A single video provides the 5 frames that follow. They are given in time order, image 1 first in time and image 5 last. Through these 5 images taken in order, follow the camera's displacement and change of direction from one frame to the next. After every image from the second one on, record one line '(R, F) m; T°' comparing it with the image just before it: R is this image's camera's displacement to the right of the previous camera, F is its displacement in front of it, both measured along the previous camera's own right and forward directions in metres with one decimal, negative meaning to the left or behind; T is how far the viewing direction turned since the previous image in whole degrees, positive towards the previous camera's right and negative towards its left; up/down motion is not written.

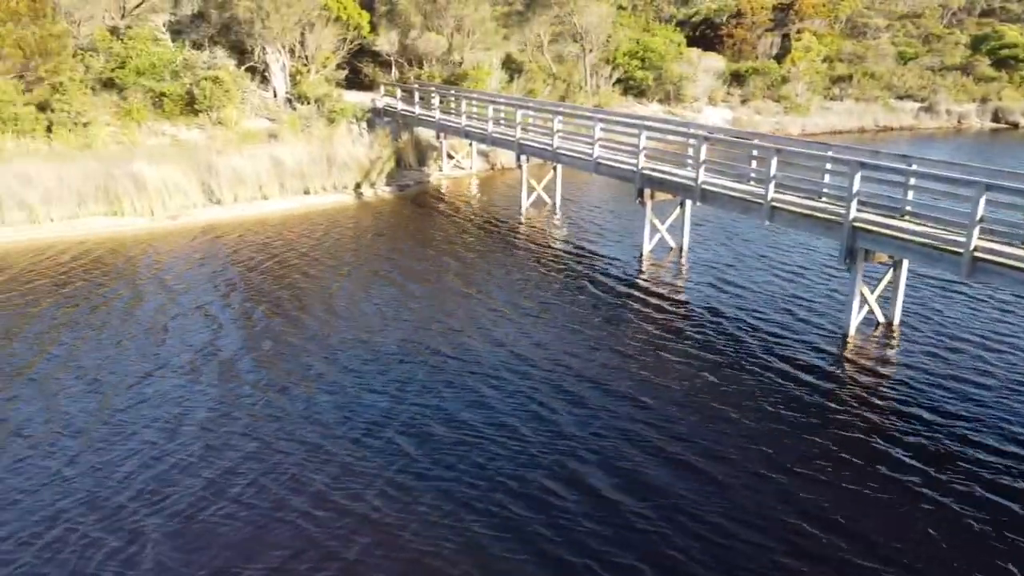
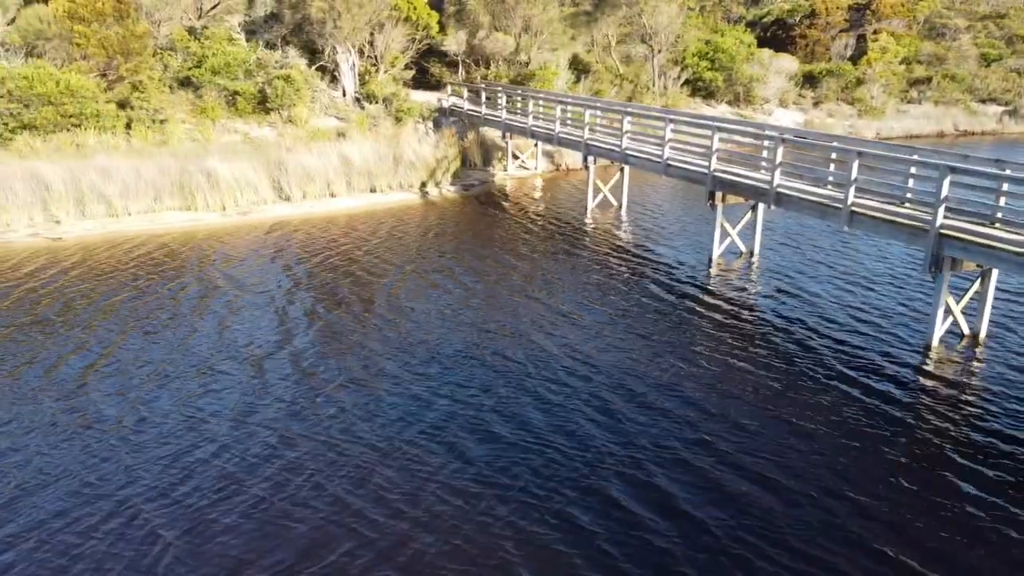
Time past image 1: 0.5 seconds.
(-0.1, +0.1) m; -4°
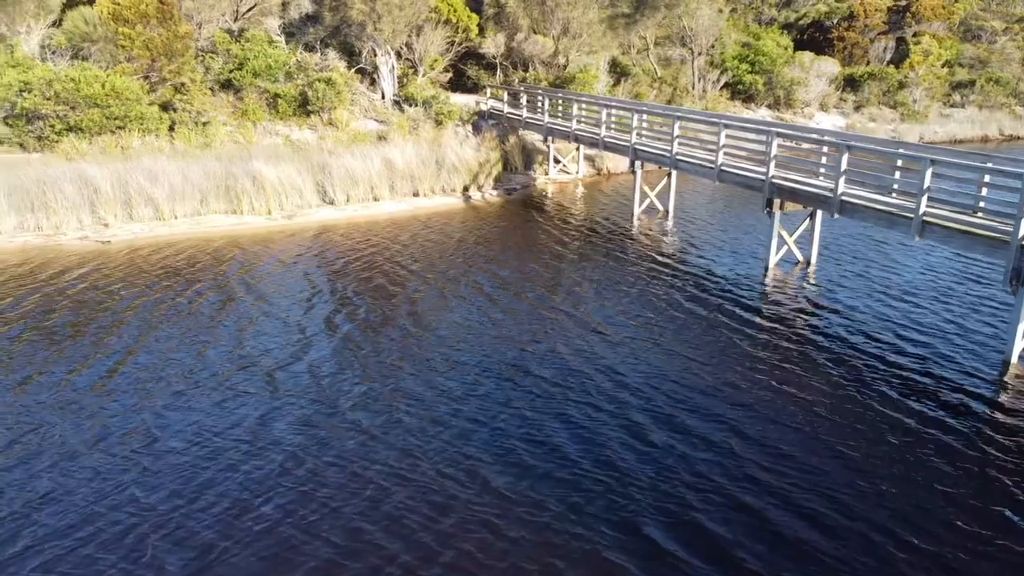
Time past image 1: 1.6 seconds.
(-0.5, +0.2) m; -2°
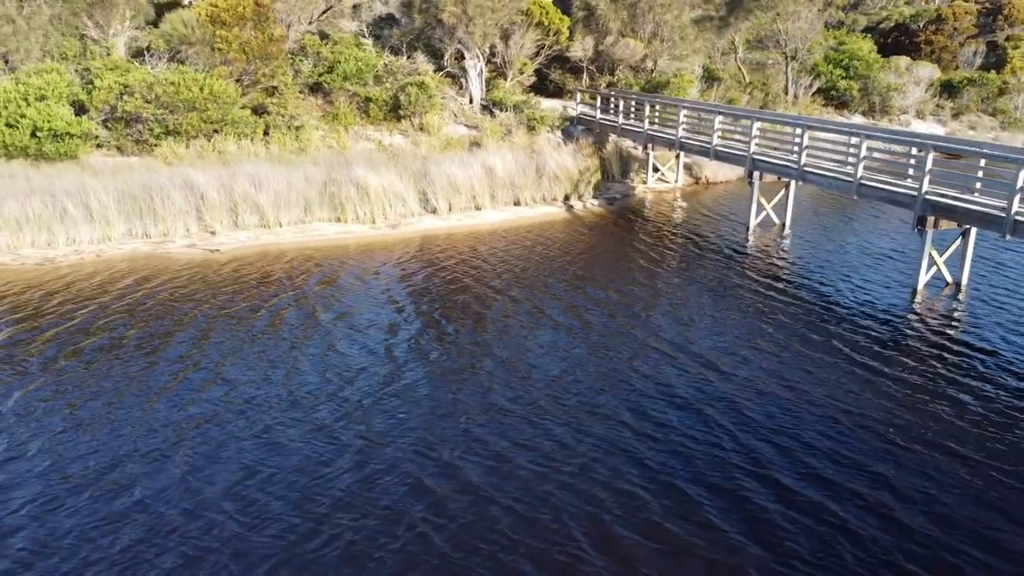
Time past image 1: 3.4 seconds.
(-1.4, +0.7) m; -3°
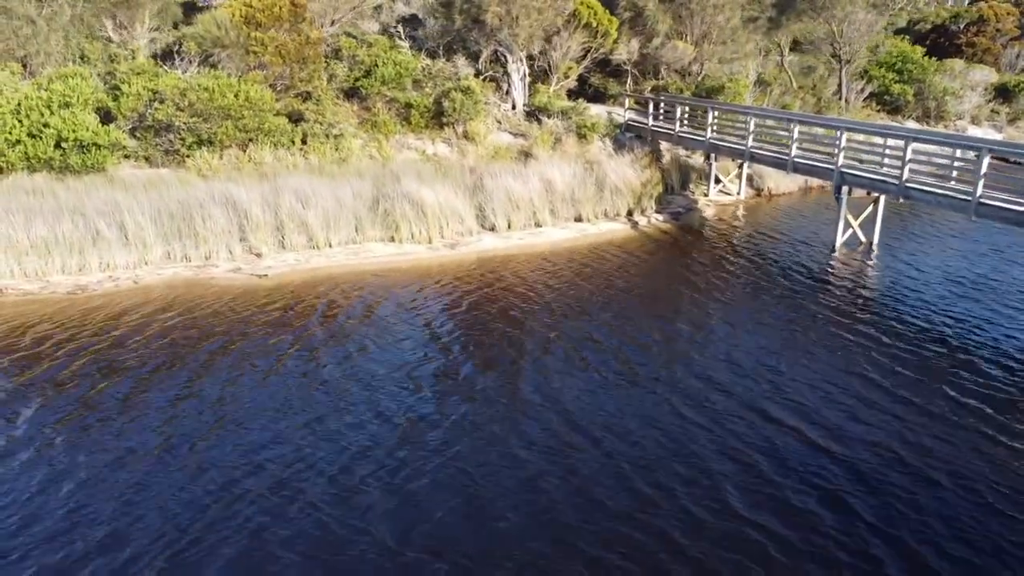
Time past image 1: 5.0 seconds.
(-1.2, +1.4) m; 0°
